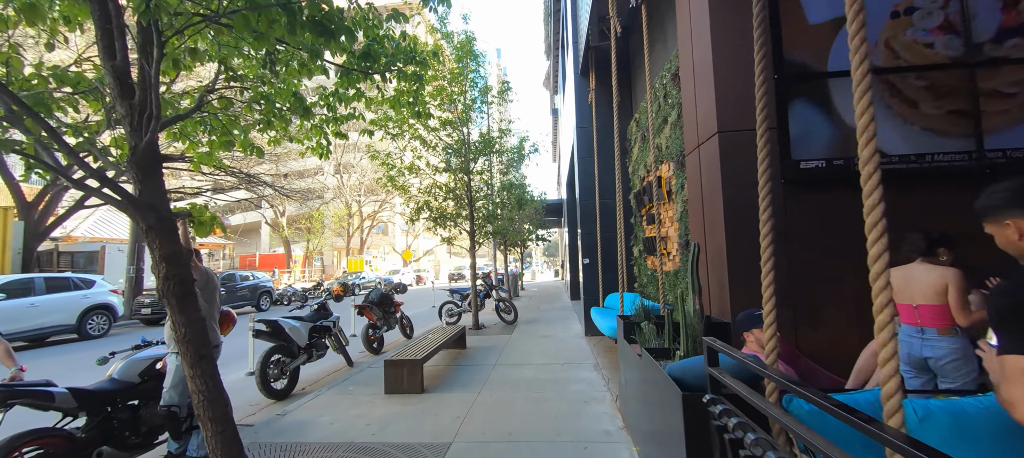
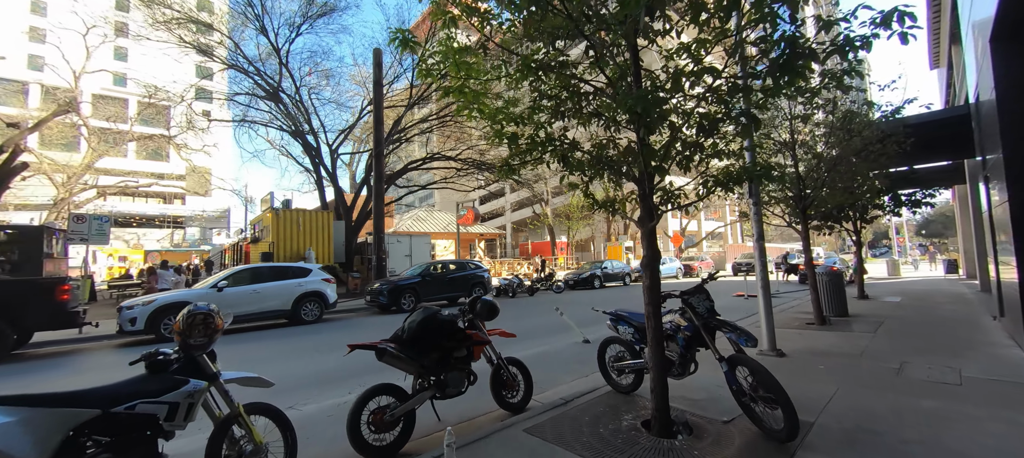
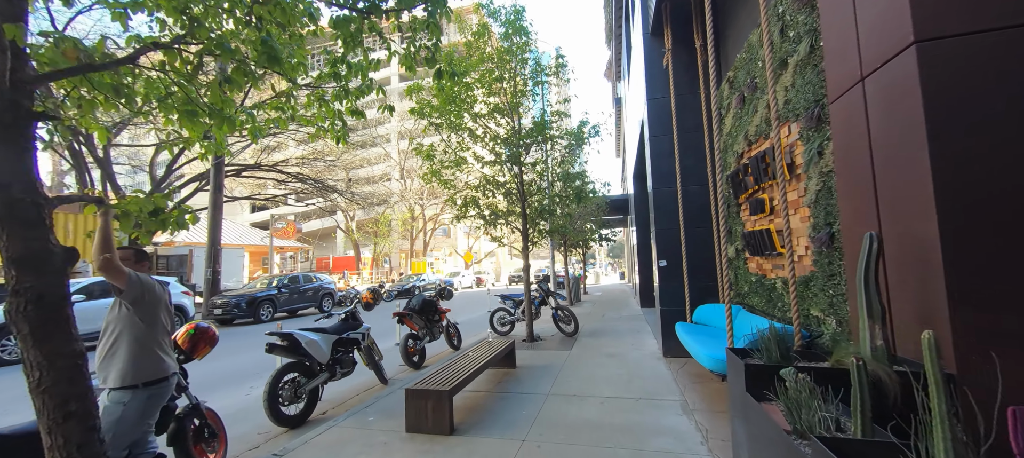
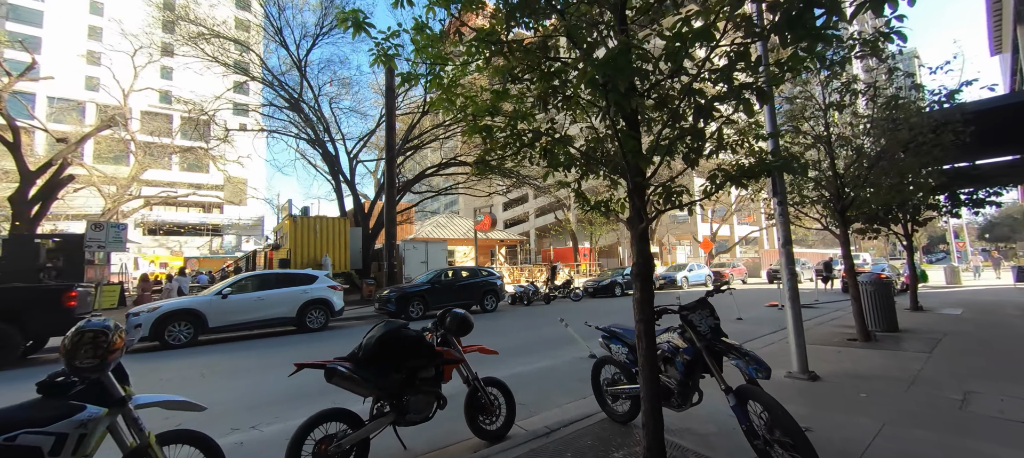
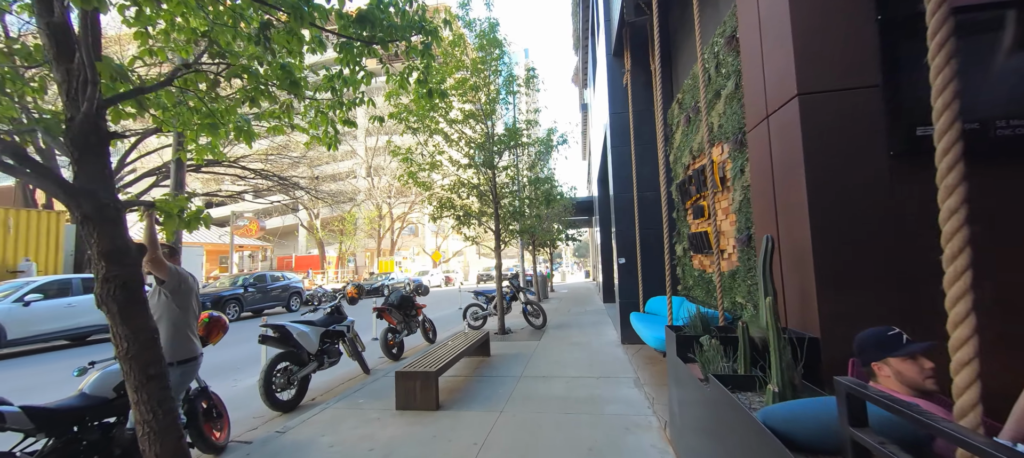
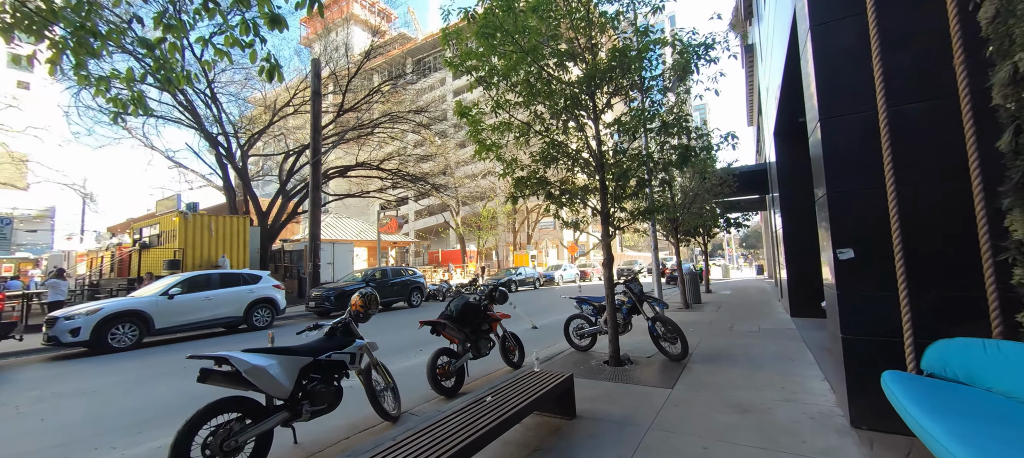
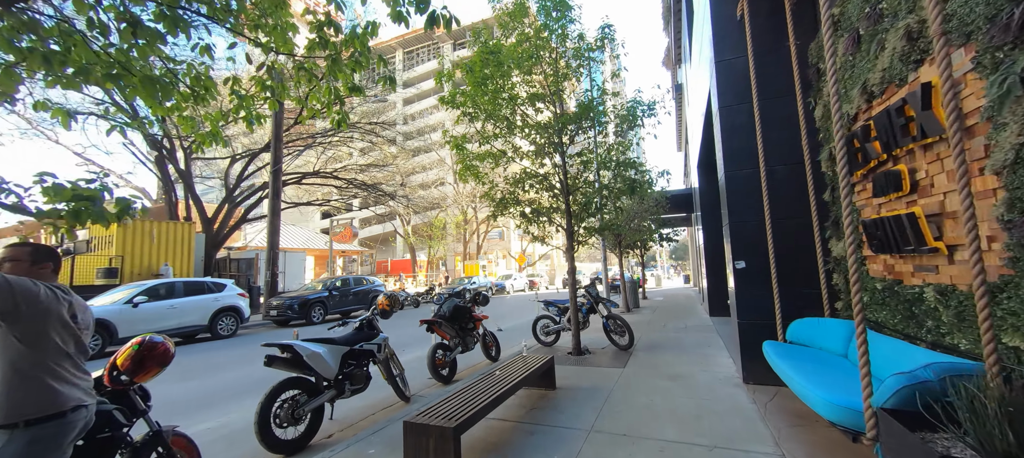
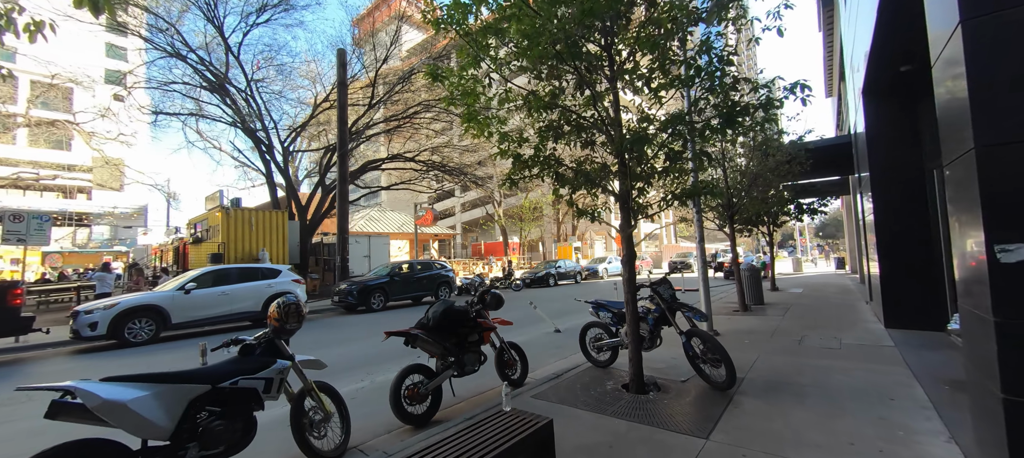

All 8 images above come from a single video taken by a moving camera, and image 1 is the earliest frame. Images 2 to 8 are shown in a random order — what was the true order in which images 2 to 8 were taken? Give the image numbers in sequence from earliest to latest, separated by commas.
5, 3, 7, 6, 8, 2, 4
